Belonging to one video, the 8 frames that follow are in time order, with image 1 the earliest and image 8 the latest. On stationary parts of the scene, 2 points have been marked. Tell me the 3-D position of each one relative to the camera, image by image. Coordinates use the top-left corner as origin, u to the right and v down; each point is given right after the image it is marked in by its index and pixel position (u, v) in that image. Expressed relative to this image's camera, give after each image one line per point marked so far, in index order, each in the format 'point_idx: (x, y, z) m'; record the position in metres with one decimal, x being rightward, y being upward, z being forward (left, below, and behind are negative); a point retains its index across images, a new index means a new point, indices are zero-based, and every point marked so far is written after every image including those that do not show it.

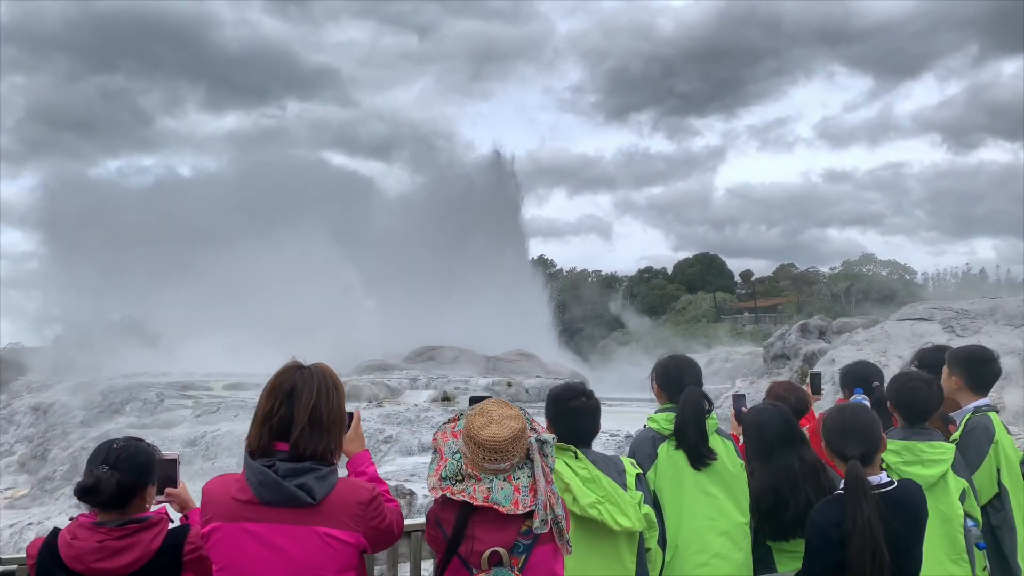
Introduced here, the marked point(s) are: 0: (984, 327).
0: (+6.2, -0.5, +8.9) m
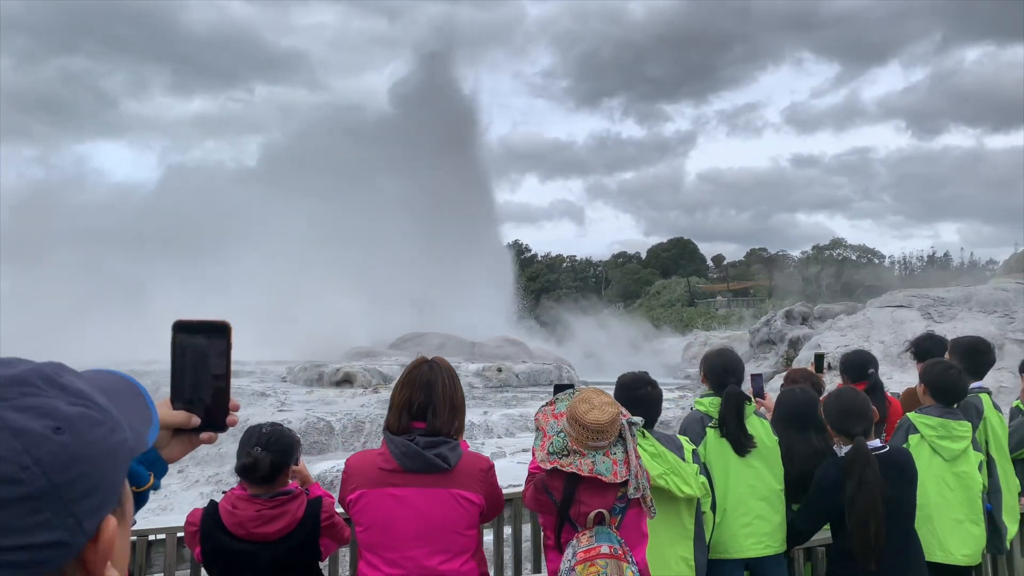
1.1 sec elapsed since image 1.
0: (+6.2, -0.4, +9.5) m
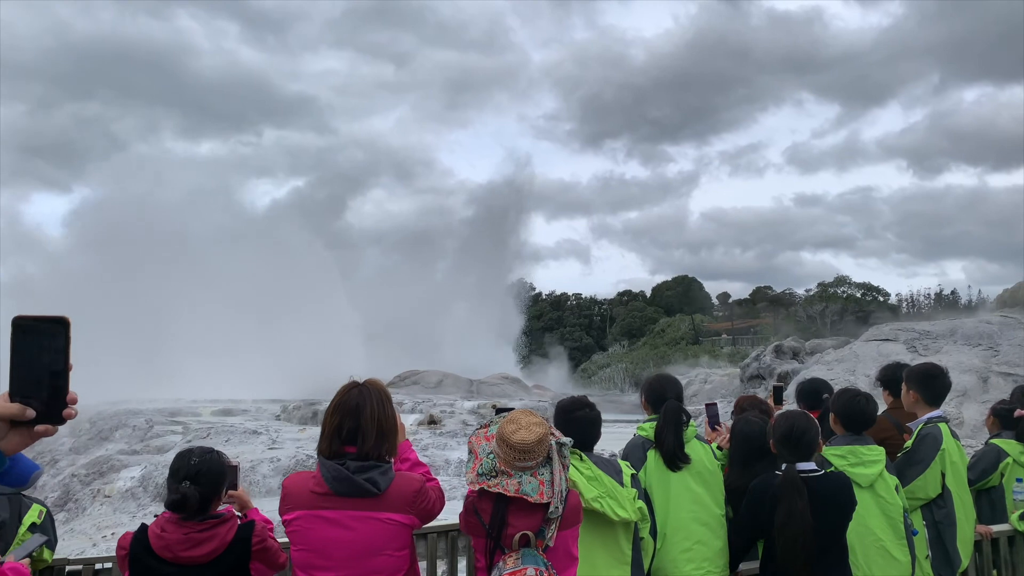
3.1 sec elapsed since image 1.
0: (+6.0, -0.8, +9.5) m
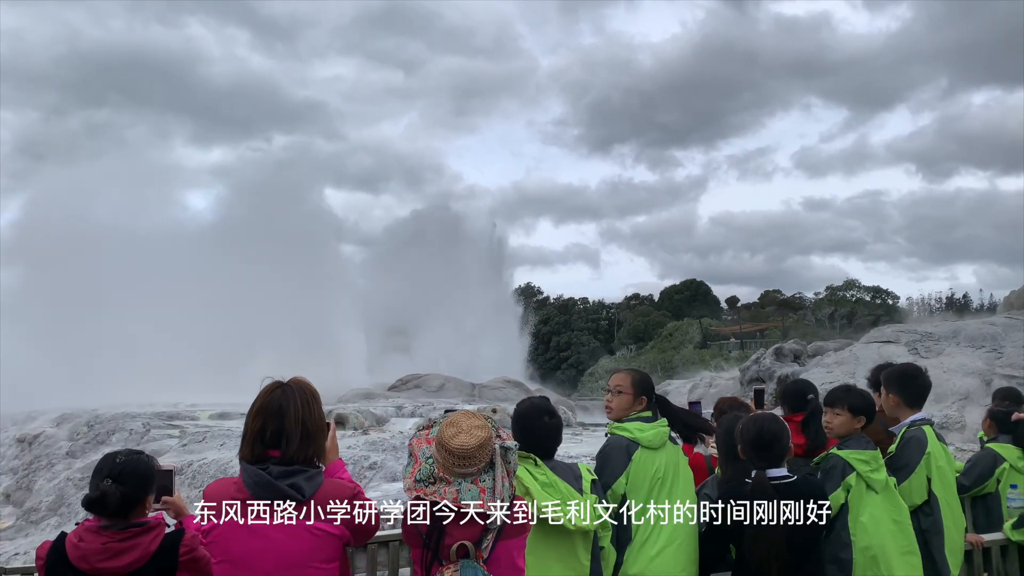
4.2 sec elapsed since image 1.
0: (+5.9, -0.8, +9.3) m
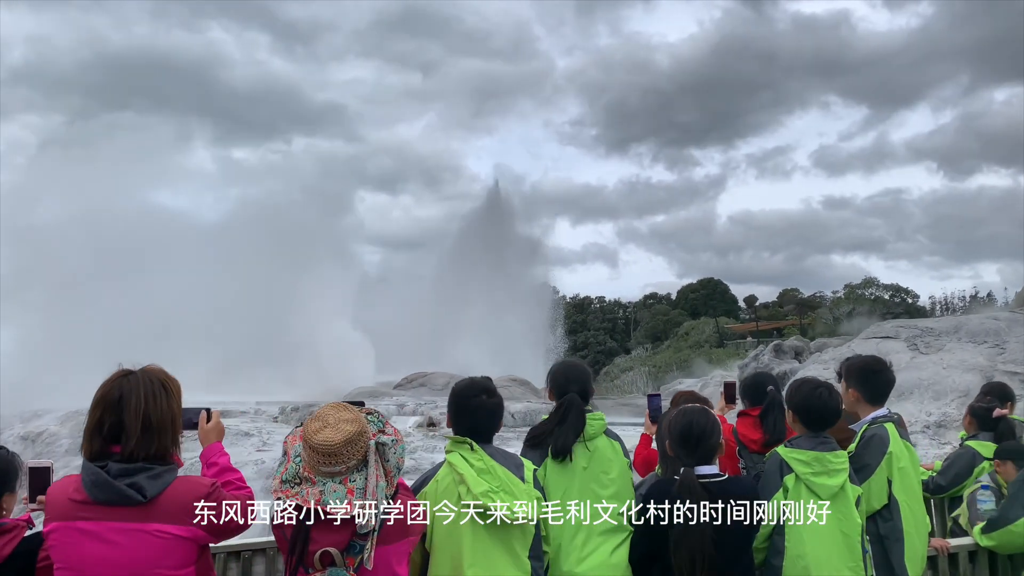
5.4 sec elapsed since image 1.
0: (+5.7, -0.7, +9.0) m
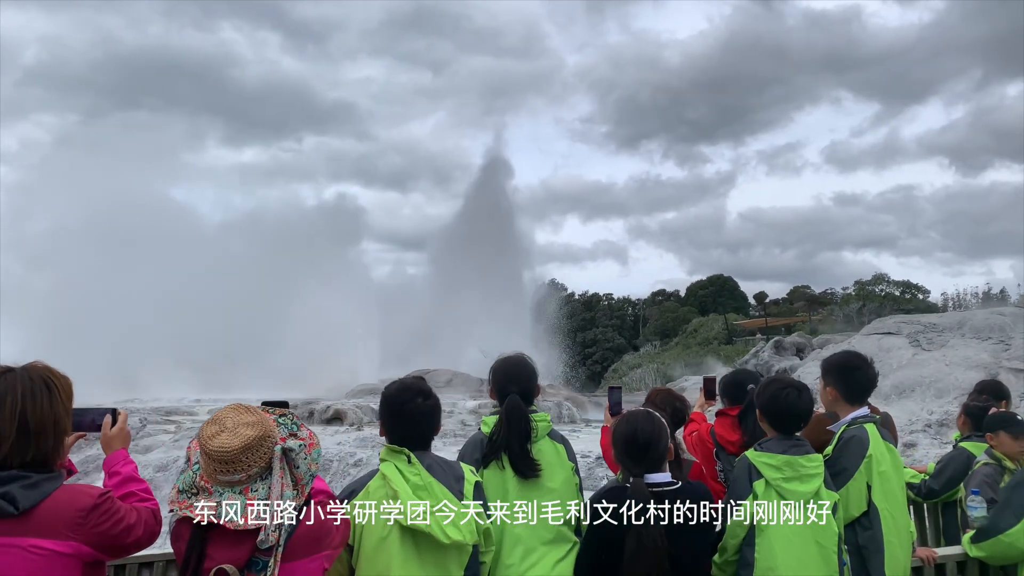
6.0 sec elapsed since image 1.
0: (+5.6, -0.7, +8.7) m
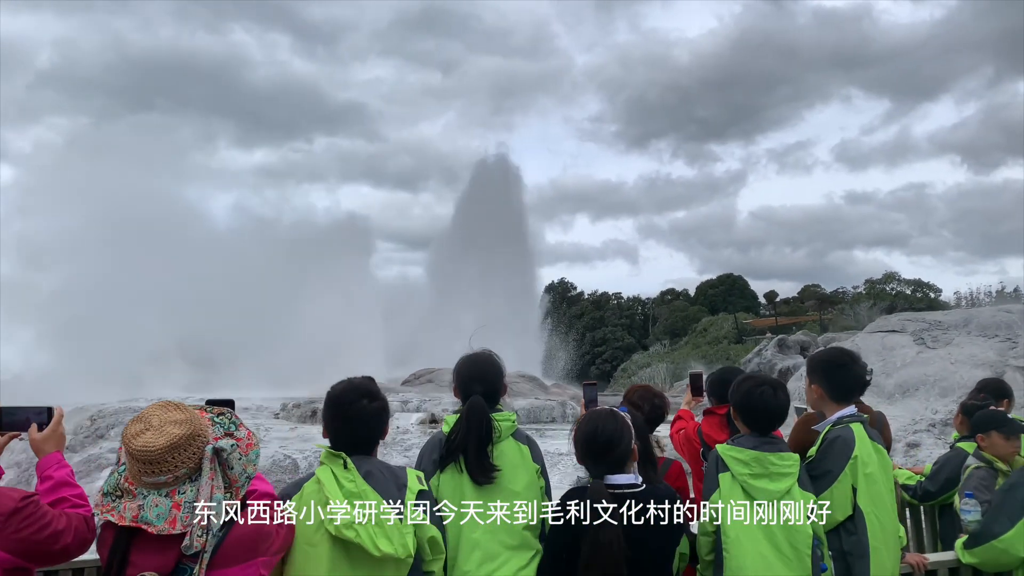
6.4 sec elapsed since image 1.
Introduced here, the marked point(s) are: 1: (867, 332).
0: (+5.6, -0.6, +8.5) m
1: (+5.0, -0.6, +9.6) m
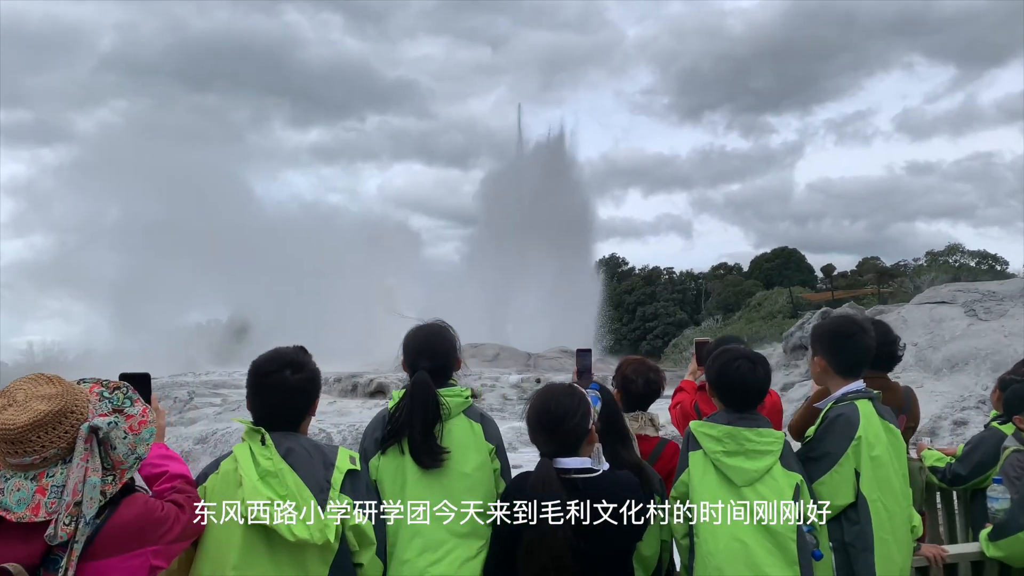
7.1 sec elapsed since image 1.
0: (+5.9, -0.3, +7.9) m
1: (+5.4, -0.2, +9.0) m
